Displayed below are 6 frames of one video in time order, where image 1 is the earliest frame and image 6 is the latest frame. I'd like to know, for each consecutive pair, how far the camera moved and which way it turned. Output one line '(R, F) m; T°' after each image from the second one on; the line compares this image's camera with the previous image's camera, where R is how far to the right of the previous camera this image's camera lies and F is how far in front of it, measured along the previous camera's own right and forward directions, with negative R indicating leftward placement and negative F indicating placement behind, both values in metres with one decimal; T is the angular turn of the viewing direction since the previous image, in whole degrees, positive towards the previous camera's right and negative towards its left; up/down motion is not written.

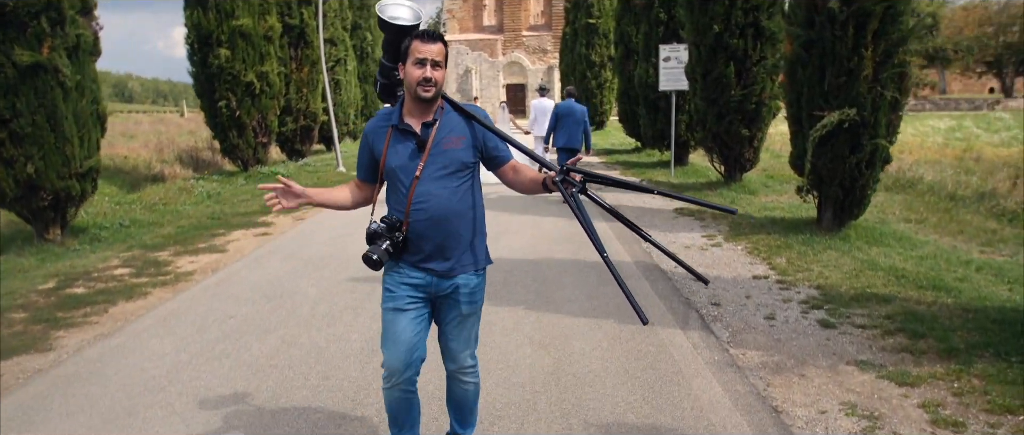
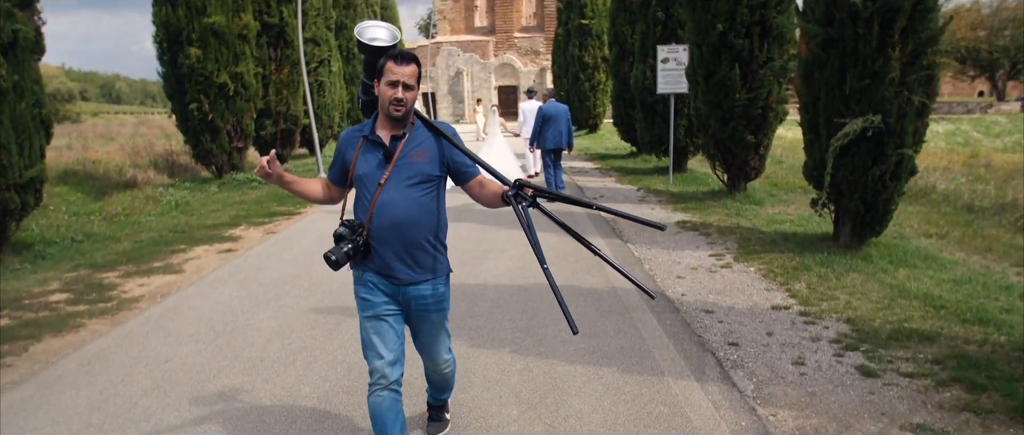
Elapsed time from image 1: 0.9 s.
(+0.1, +1.0) m; +1°
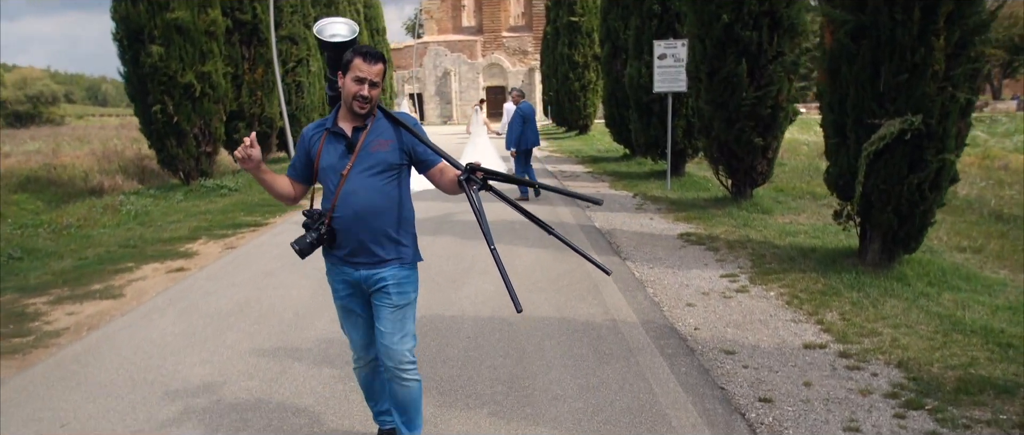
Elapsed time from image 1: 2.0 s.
(+0.1, +1.1) m; +1°
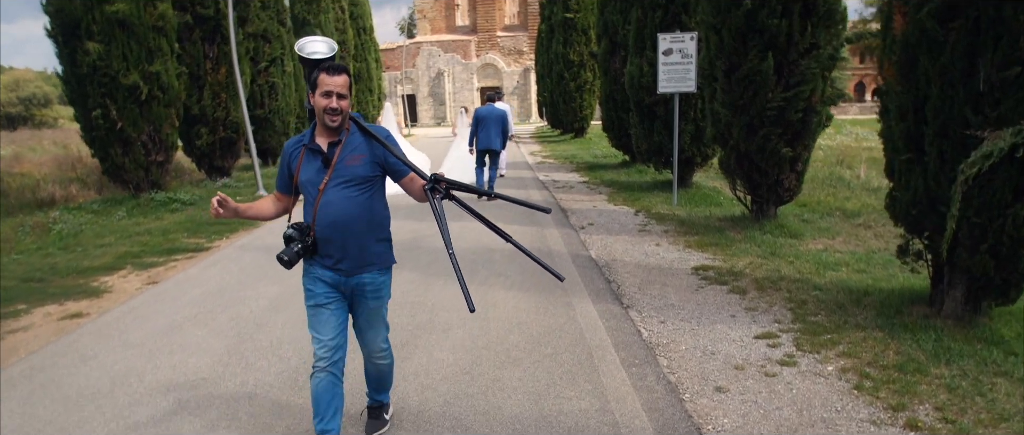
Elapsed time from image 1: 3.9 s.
(+0.3, +1.9) m; 0°
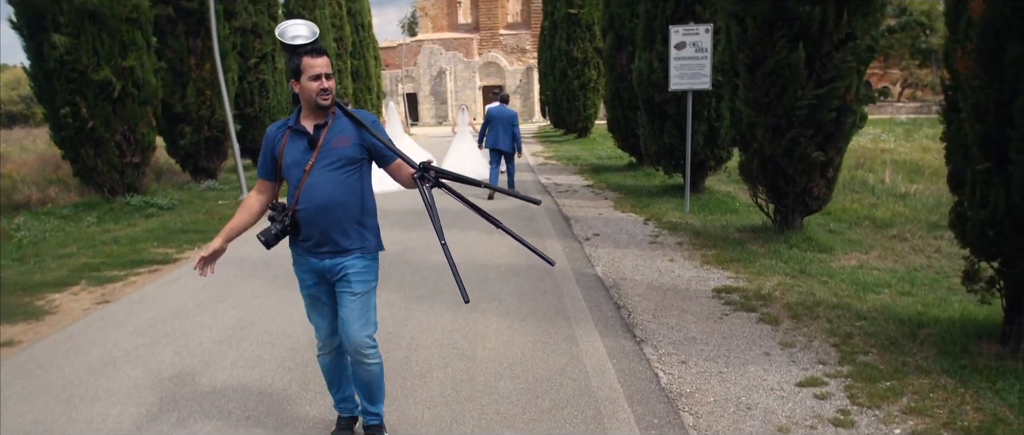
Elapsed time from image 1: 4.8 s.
(+0.1, +1.0) m; 0°
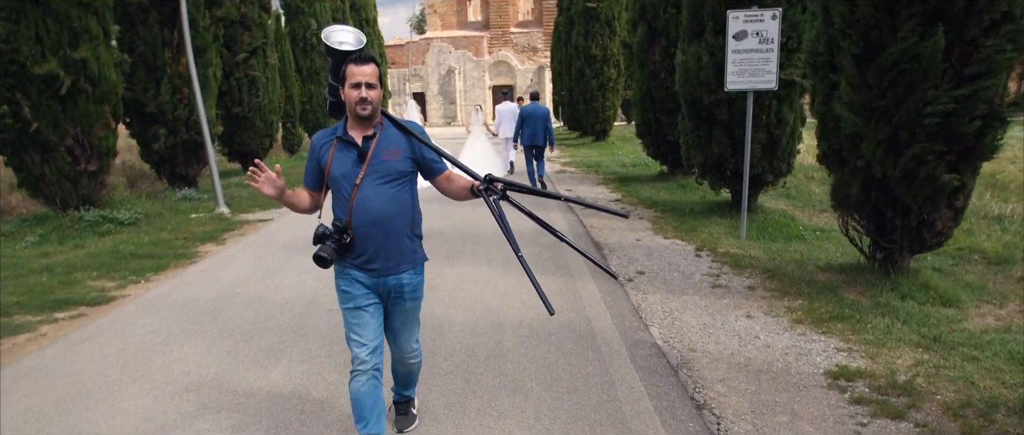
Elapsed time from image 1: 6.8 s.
(-0.2, +2.1) m; -1°
